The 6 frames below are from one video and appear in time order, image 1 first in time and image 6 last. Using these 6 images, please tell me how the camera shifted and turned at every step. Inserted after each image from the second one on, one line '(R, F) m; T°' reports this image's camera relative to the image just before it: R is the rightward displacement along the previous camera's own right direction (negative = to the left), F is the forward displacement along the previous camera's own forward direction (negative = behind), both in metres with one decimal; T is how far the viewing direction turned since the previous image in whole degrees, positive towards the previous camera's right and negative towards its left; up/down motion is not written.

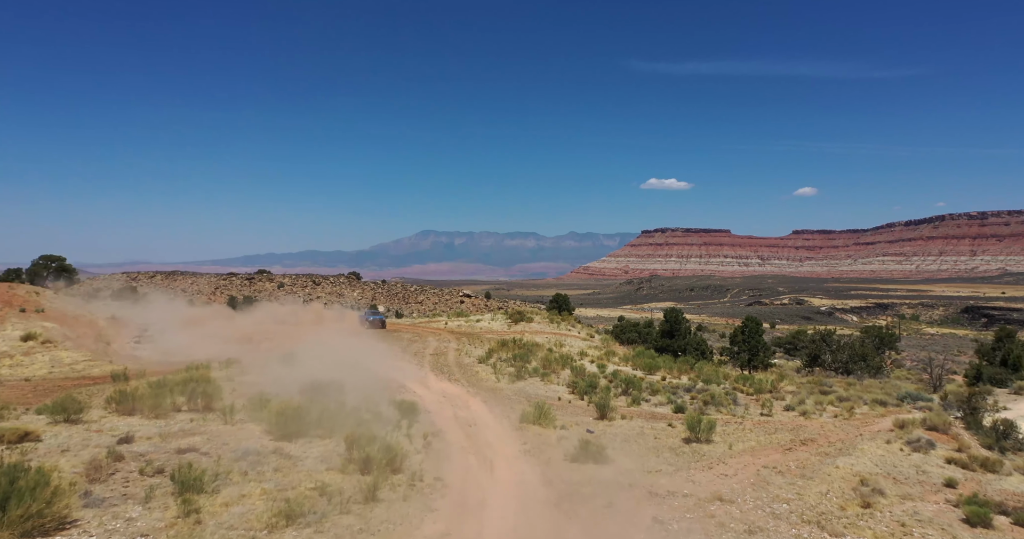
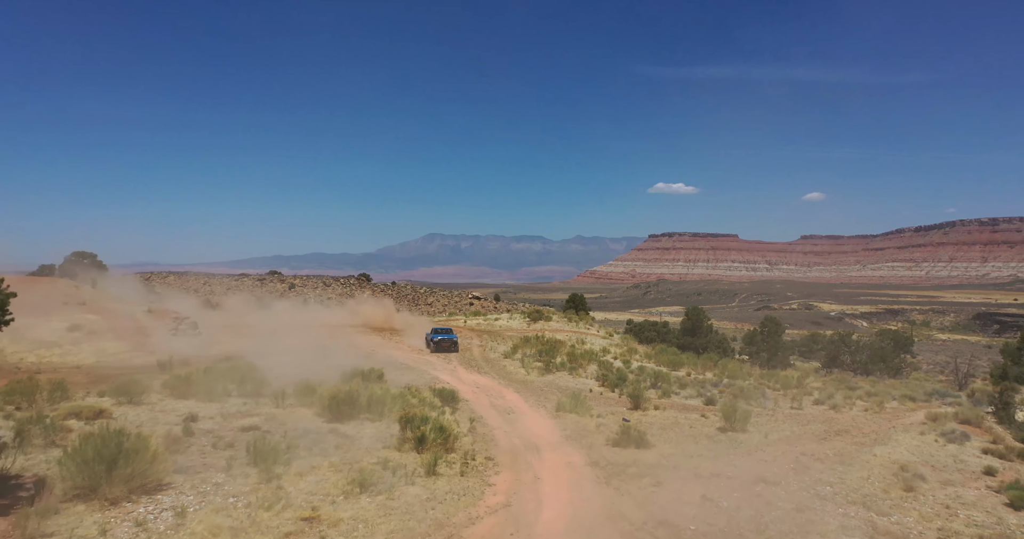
(-0.9, -0.5) m; -1°
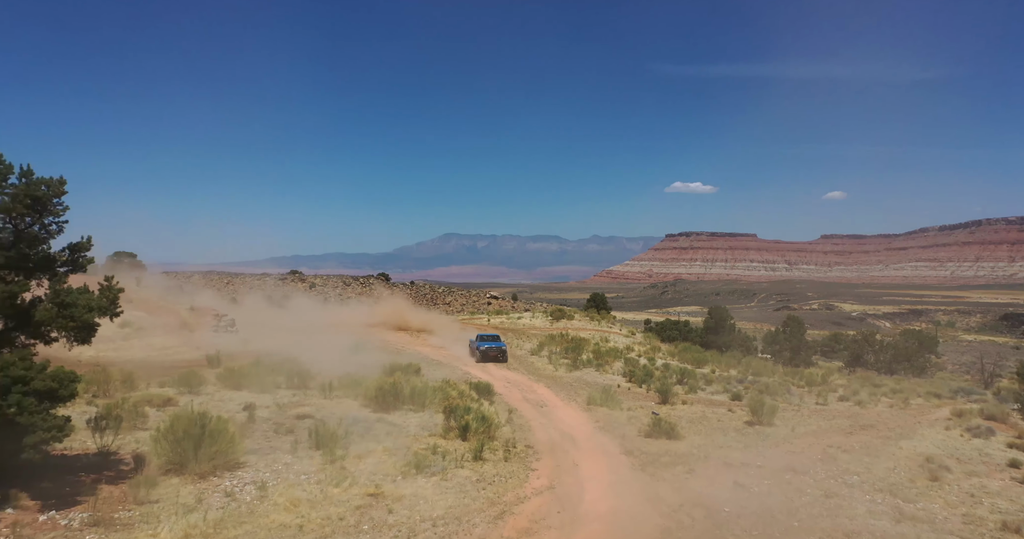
(-0.5, -0.7) m; -2°
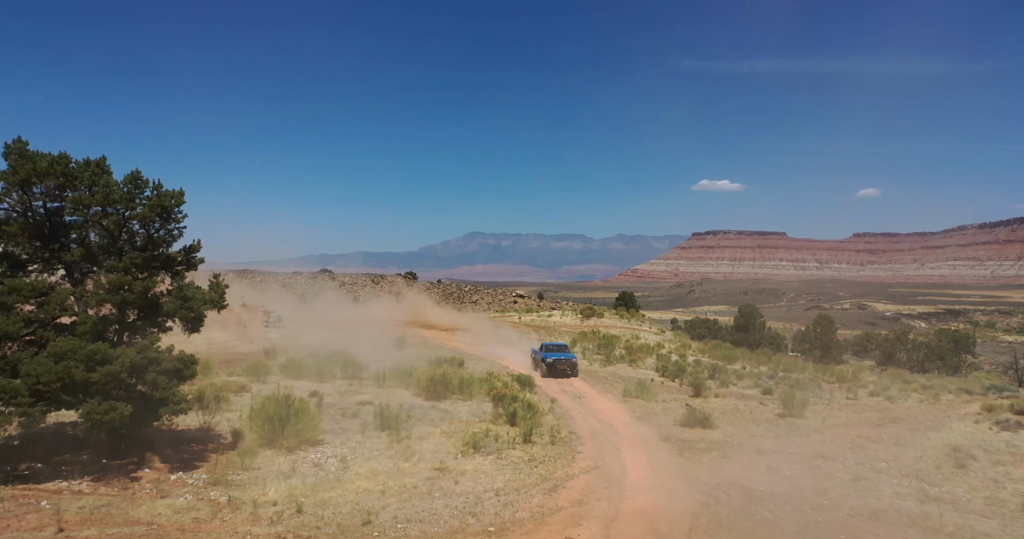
(-0.5, -1.1) m; -2°
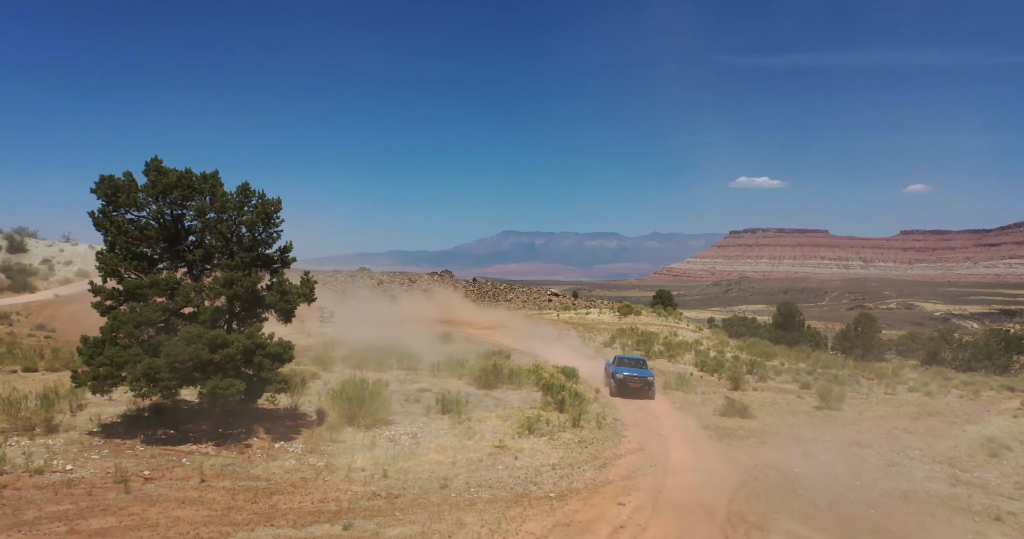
(-0.4, -1.2) m; -3°
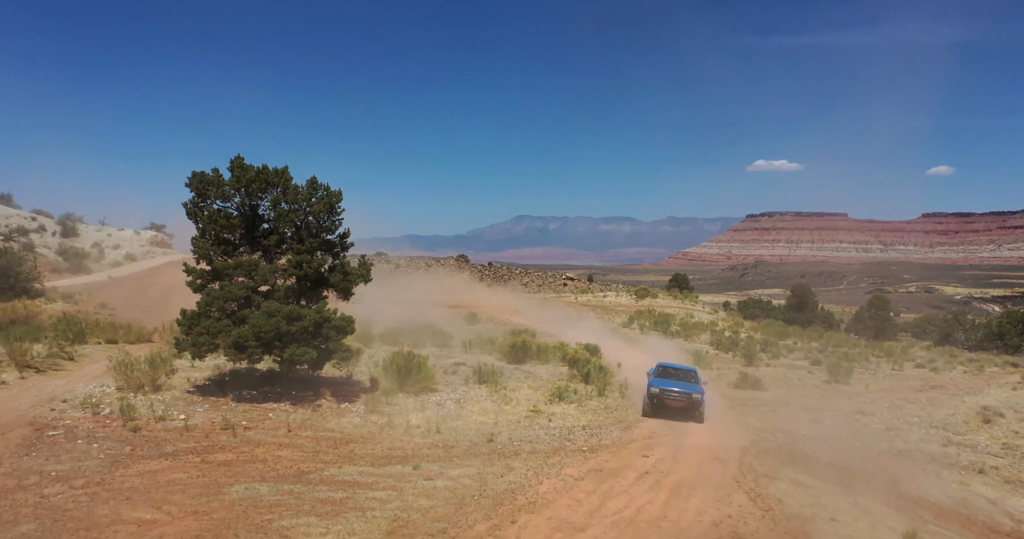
(-0.4, -1.3) m; -1°
